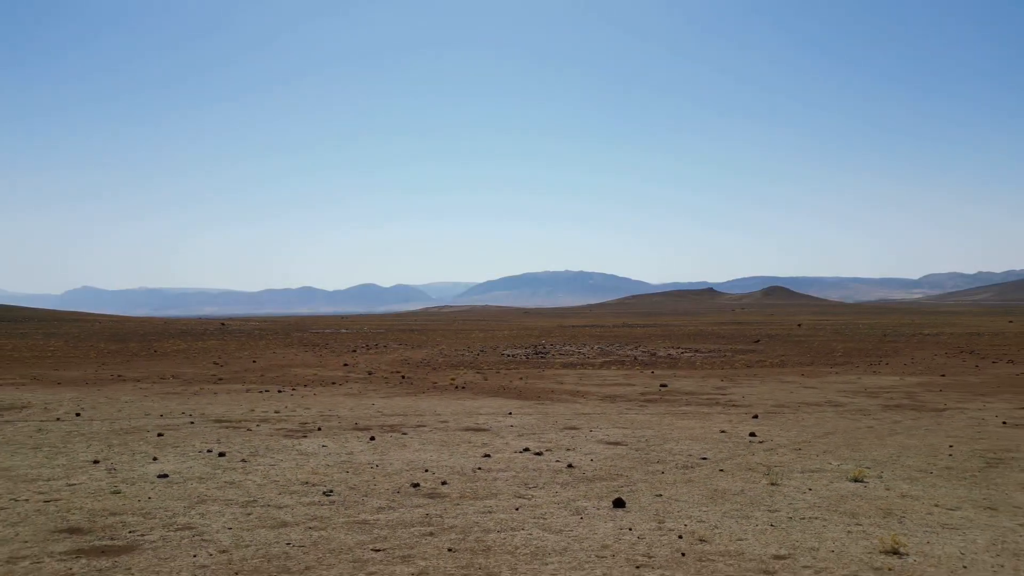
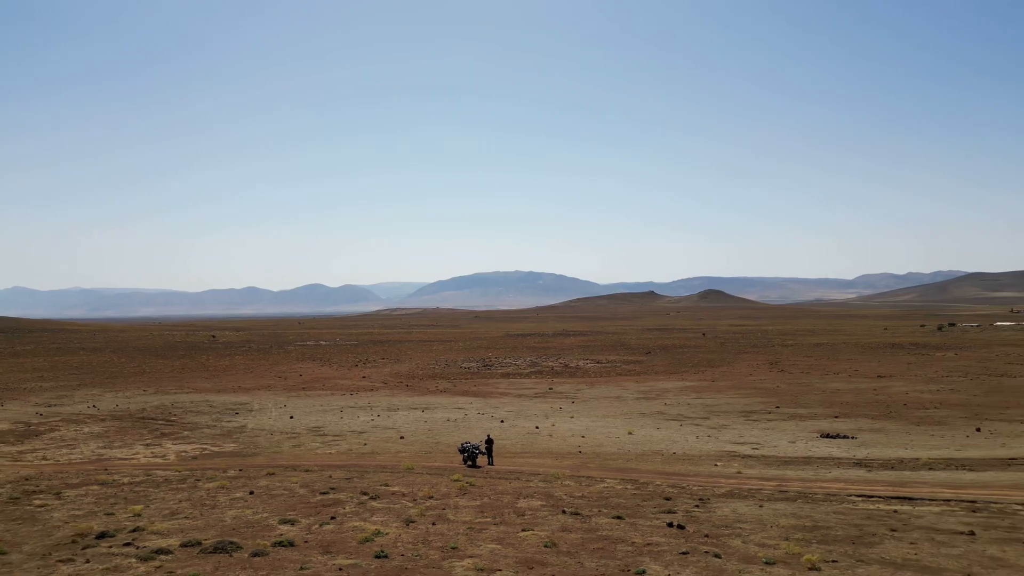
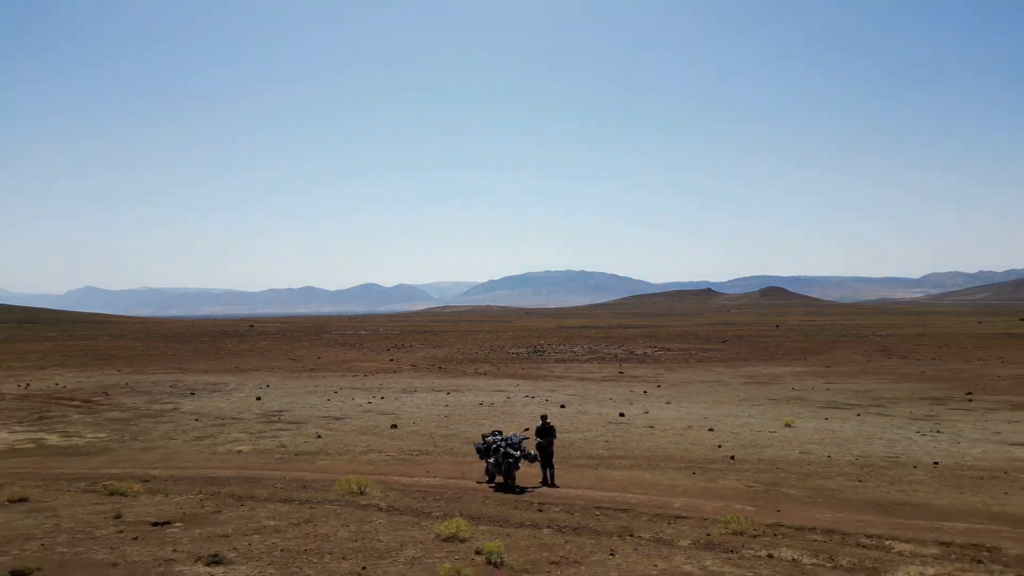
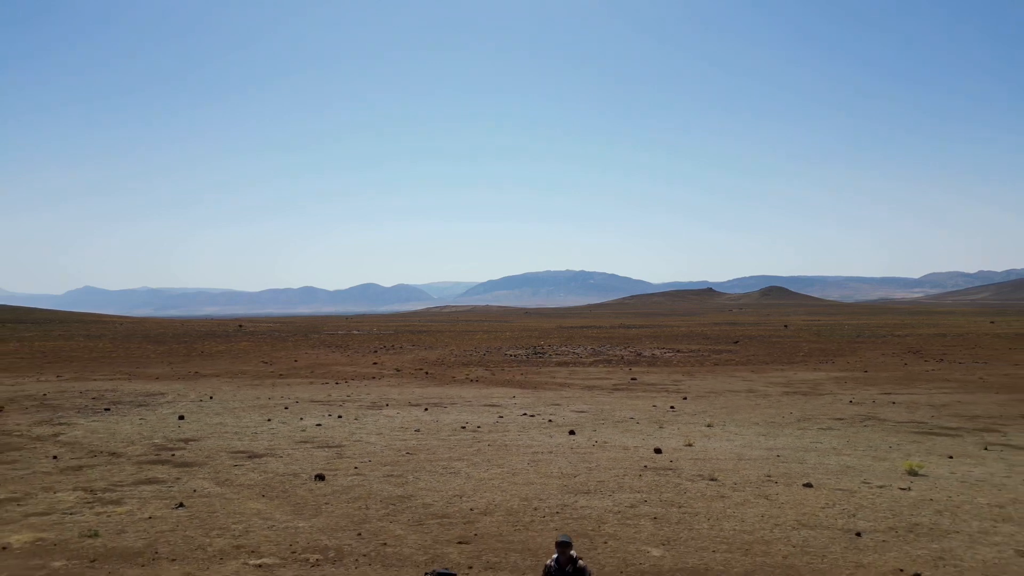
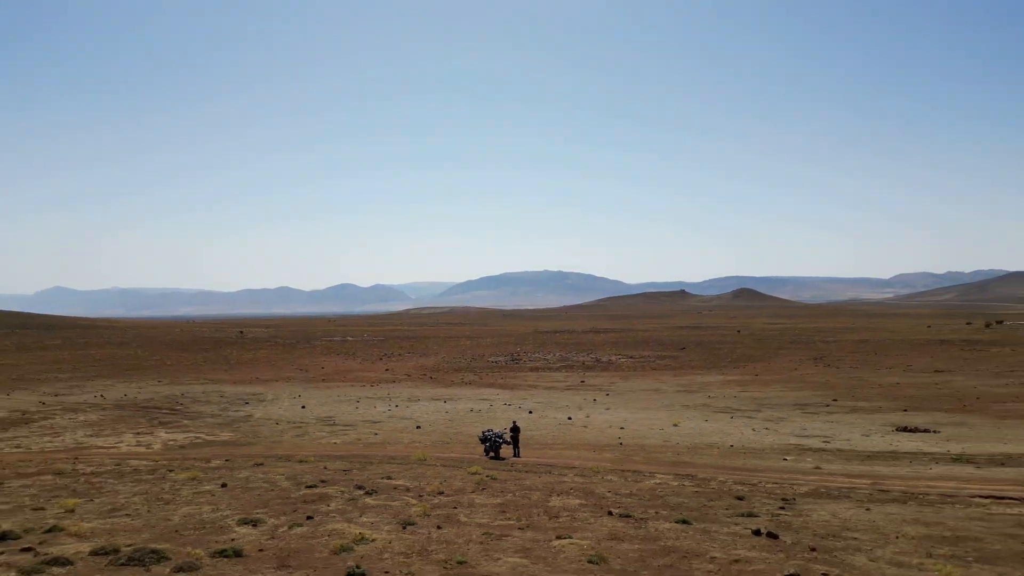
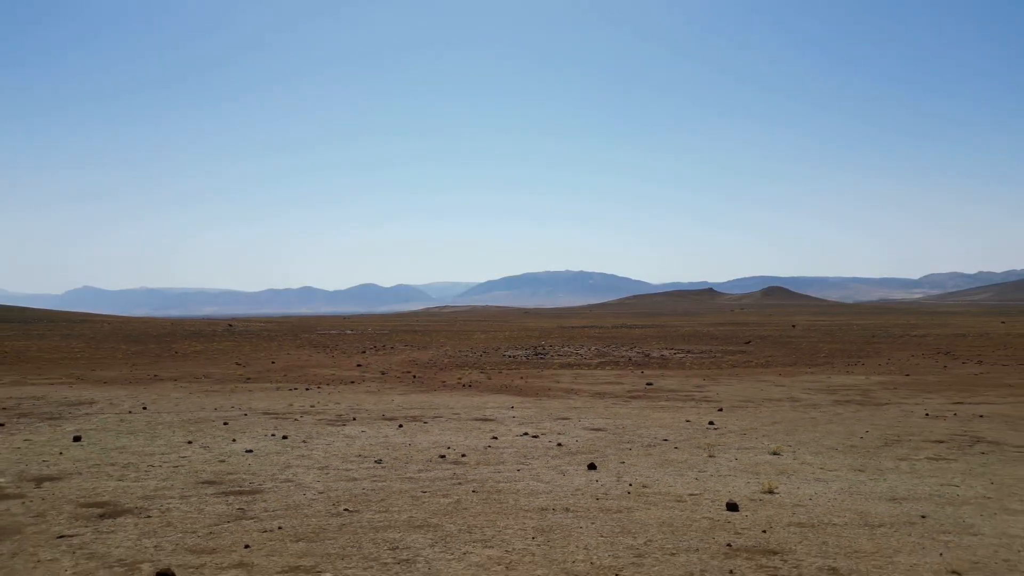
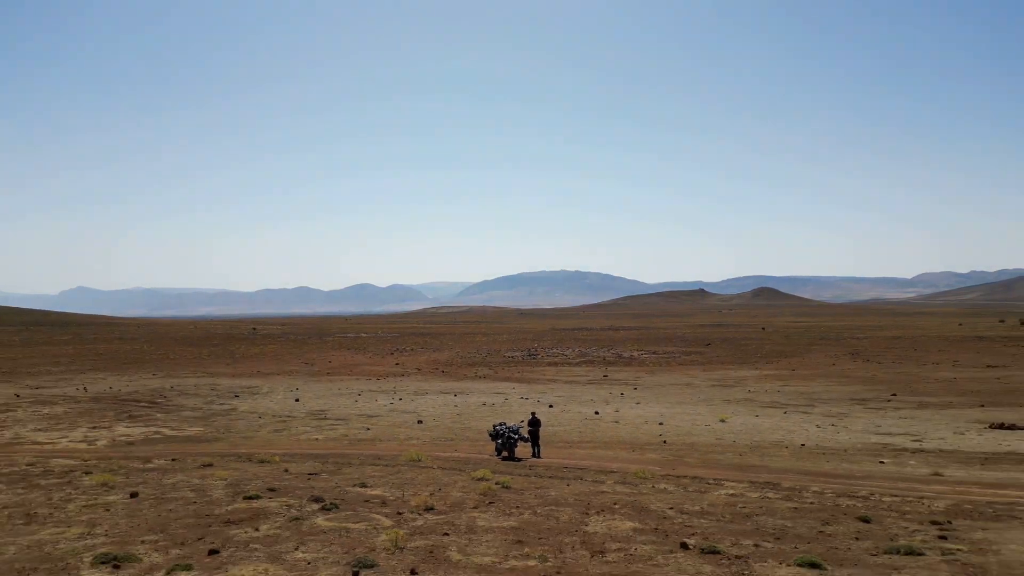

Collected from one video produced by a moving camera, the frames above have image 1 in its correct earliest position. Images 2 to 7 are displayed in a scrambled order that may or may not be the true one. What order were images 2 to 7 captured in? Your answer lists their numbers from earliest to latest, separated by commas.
6, 4, 3, 7, 5, 2
